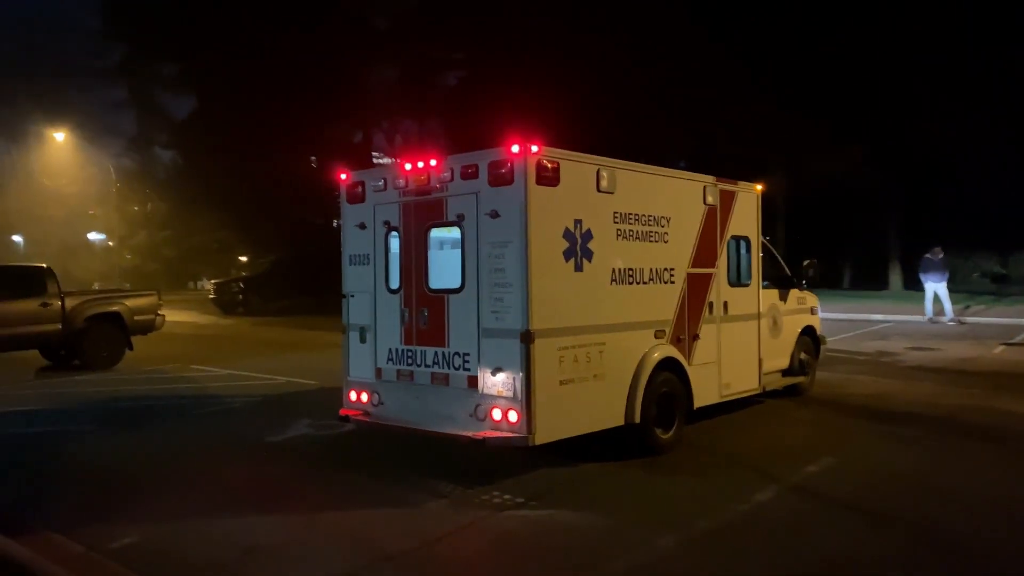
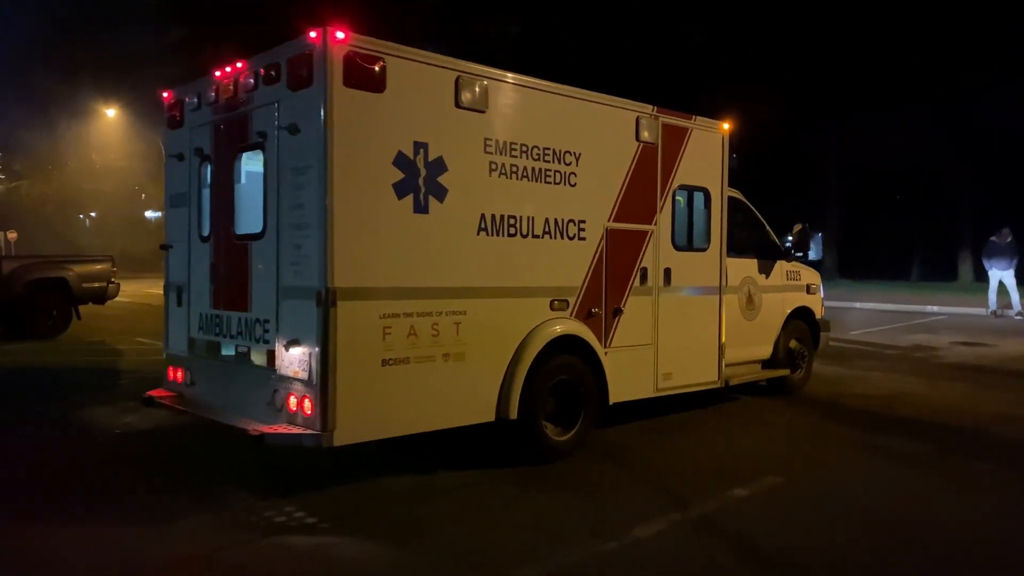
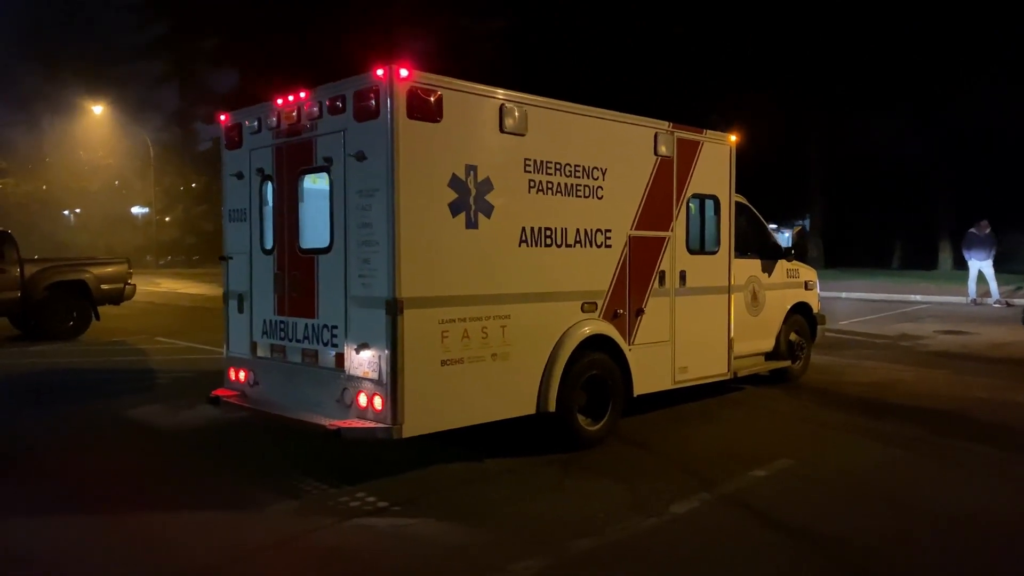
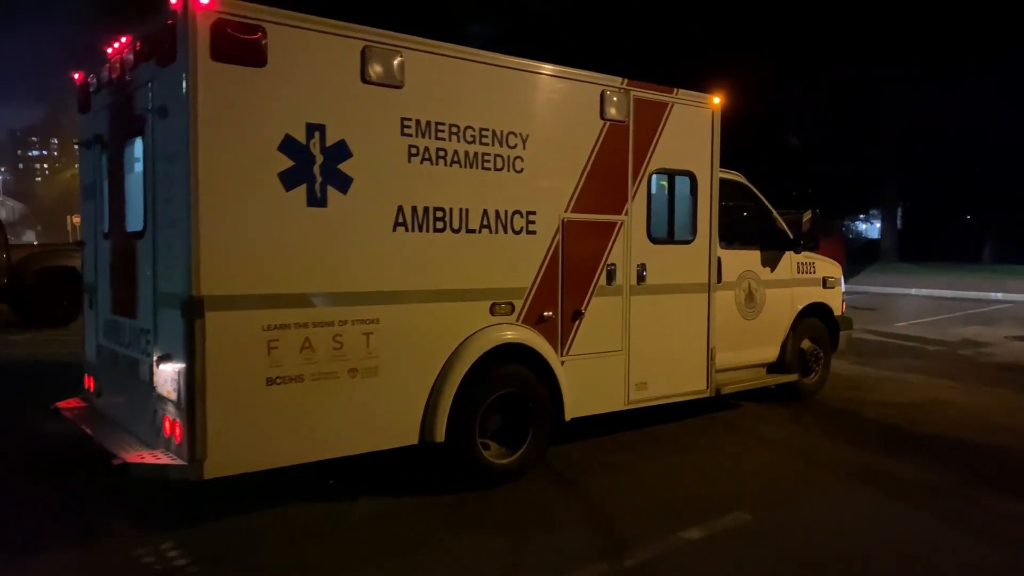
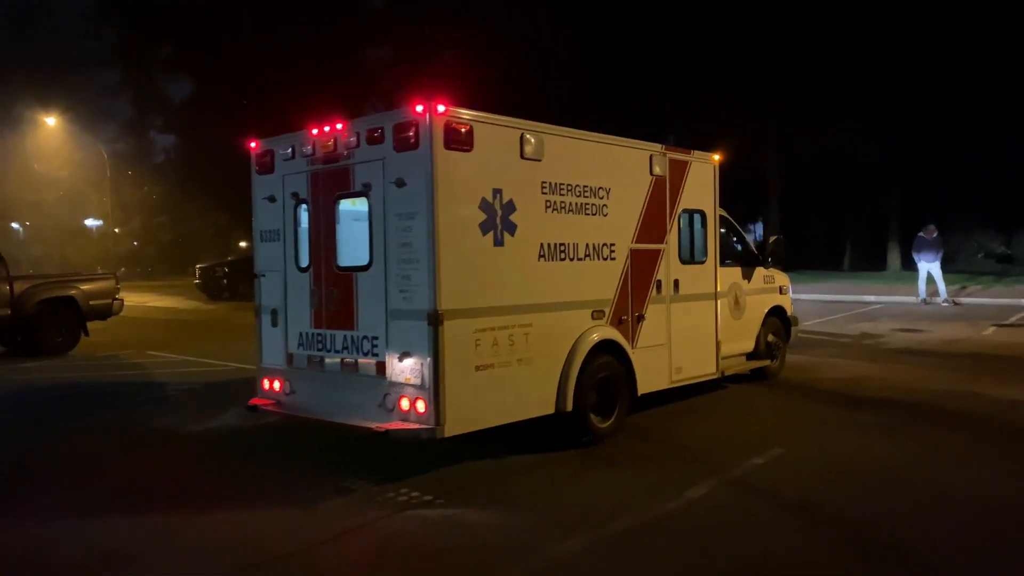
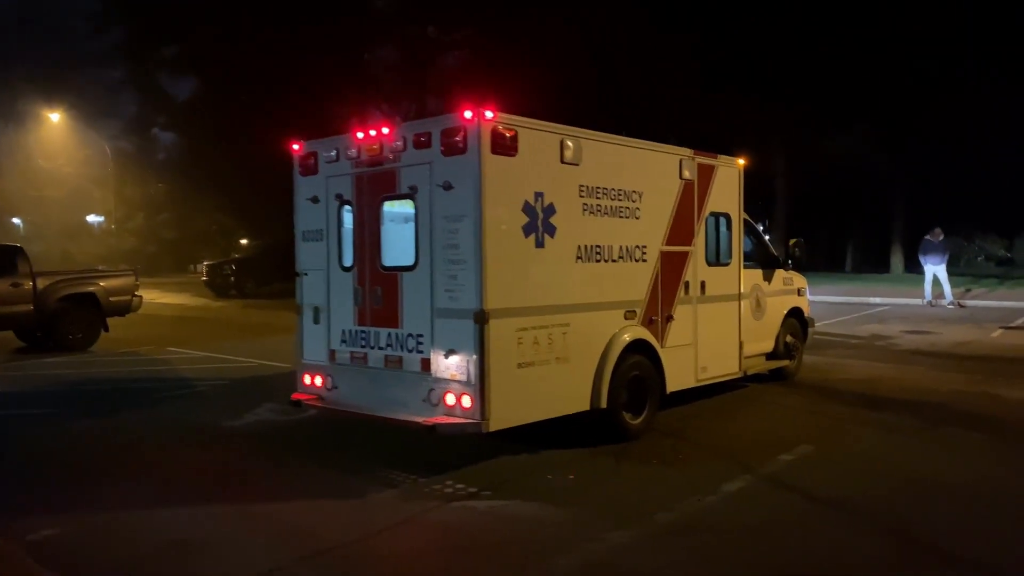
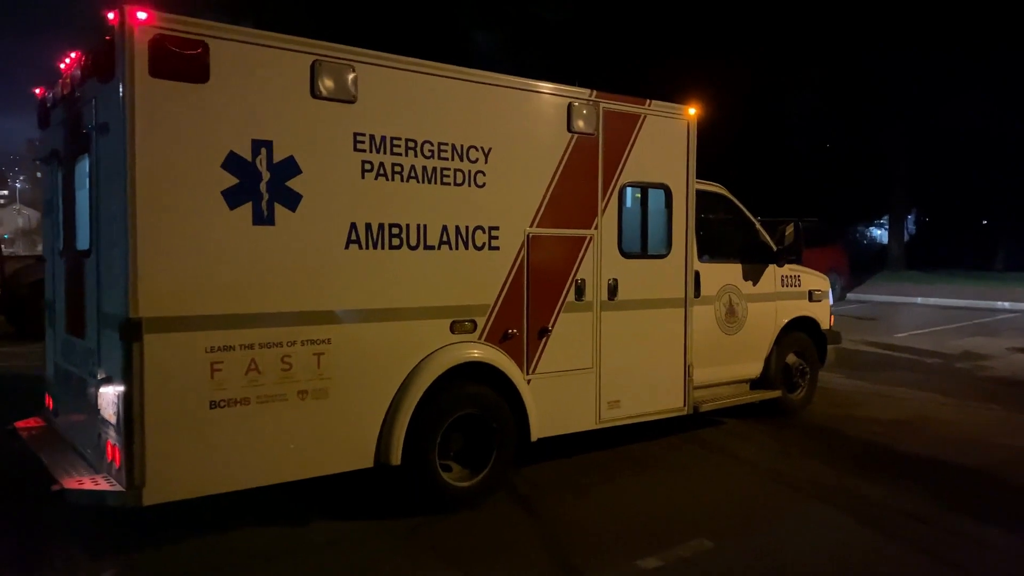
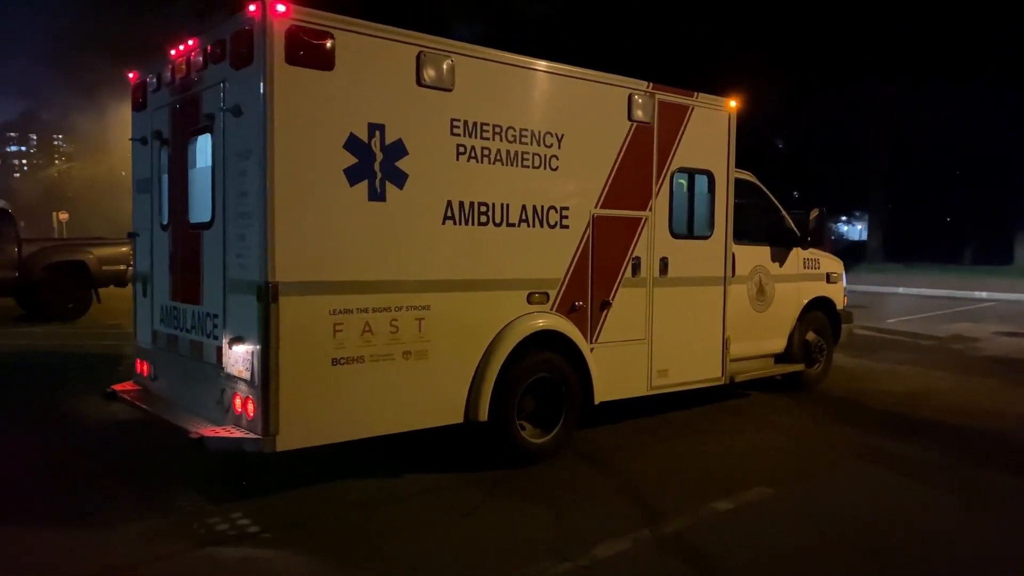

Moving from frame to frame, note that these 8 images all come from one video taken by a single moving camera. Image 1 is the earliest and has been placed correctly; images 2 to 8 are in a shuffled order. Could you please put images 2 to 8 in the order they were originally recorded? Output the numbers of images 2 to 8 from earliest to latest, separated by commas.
6, 5, 3, 2, 8, 4, 7
